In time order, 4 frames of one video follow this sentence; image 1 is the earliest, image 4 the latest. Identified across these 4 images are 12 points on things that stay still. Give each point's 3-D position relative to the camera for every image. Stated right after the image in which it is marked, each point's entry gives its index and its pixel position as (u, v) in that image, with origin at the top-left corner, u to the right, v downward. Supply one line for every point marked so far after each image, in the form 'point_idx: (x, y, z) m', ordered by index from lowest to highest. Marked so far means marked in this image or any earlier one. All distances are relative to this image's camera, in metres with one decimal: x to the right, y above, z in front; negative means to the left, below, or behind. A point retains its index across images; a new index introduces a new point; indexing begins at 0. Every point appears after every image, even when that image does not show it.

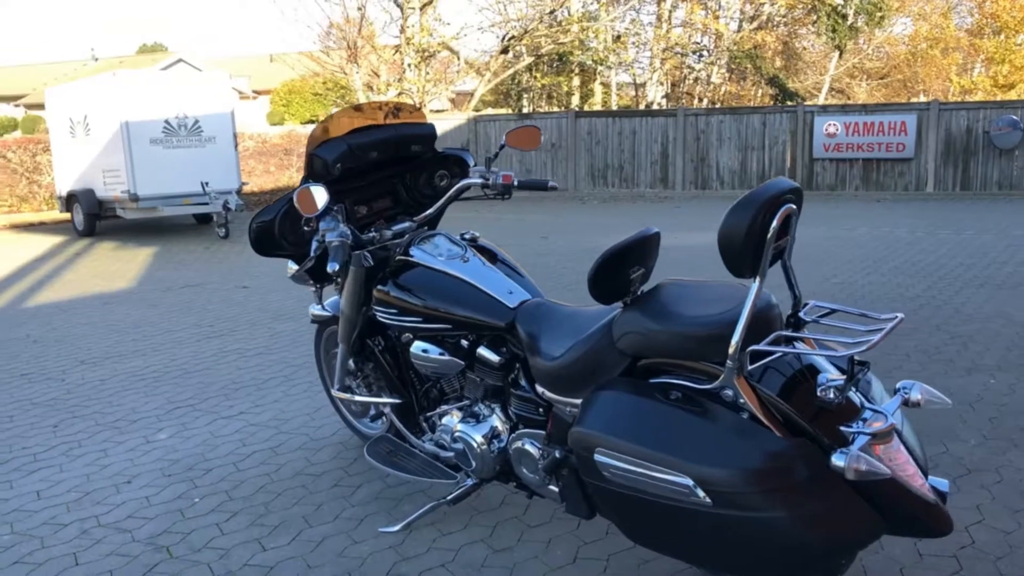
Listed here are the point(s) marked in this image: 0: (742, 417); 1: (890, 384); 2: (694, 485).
0: (+0.7, -0.4, +2.7) m
1: (+2.5, -0.6, +5.7) m
2: (+0.5, -0.6, +2.7) m
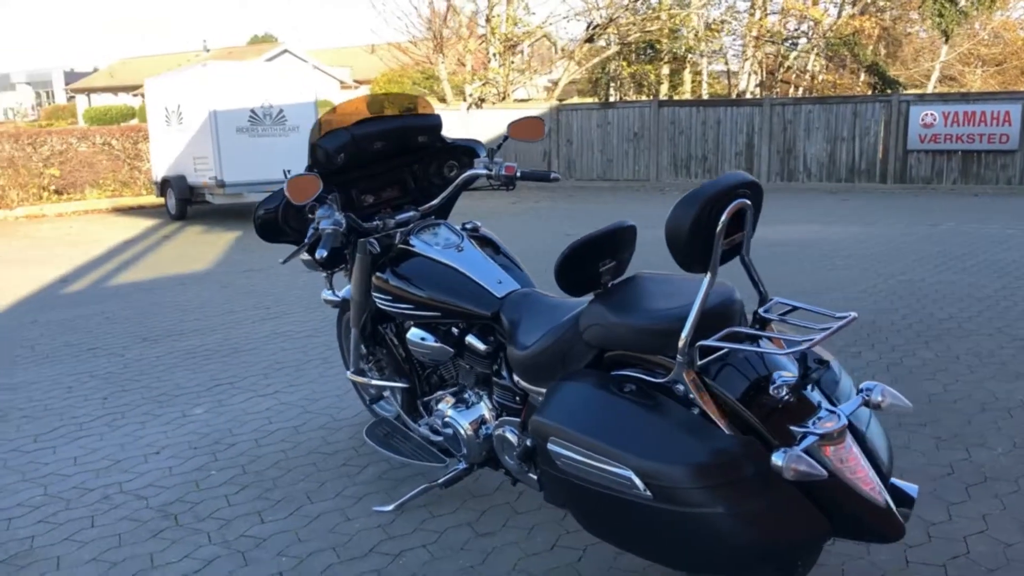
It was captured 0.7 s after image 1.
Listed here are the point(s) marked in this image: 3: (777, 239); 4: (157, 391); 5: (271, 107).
0: (+0.6, -0.4, +2.7) m
1: (+2.6, -0.6, +5.5) m
2: (+0.4, -0.6, +2.7) m
3: (+3.5, +0.6, +11.6) m
4: (-2.3, -0.7, +5.8) m
5: (-3.9, +3.0, +14.4) m
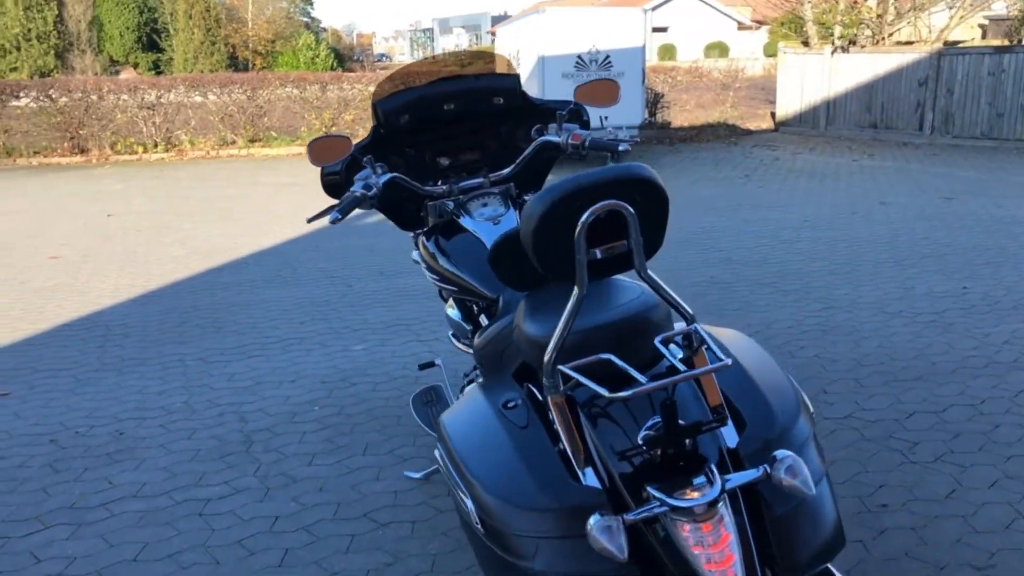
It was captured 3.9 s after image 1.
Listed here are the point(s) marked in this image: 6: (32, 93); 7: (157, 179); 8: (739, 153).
0: (+0.1, -0.4, +2.3) m
1: (+3.1, -0.8, +3.9) m
2: (-0.1, -0.6, +2.4) m
3: (+6.7, +0.6, +9.0) m
4: (-1.2, -0.3, +6.3) m
5: (+1.4, +3.9, +14.4) m
6: (-9.7, +4.0, +17.8) m
7: (-6.1, +1.9, +15.1) m
8: (+4.4, +2.6, +17.0) m
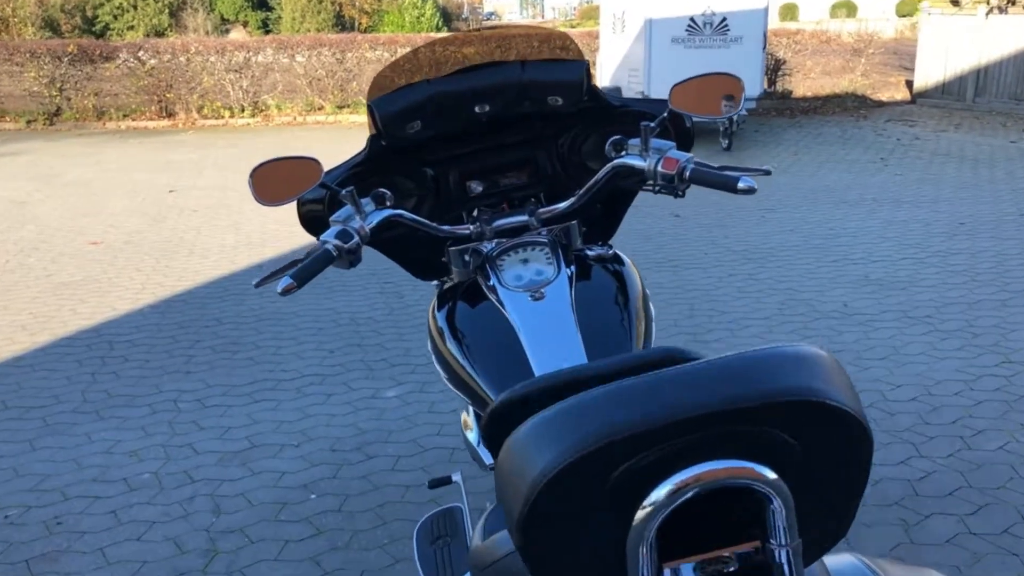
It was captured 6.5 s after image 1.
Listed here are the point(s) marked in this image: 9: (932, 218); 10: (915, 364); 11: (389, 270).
0: (+0.1, -0.8, +1.0) m
1: (+3.2, -1.2, +2.3) m
2: (-0.1, -0.9, +1.1) m
3: (+7.4, +0.3, +6.9) m
4: (-0.8, -0.4, +5.2) m
5: (+2.9, +4.0, +12.7) m
6: (-7.7, +4.6, +17.3) m
7: (-4.5, +2.3, +14.3) m
8: (+6.1, +2.7, +14.9) m
9: (+4.0, +0.7, +8.4) m
10: (+2.2, -0.4, +4.8) m
11: (-1.0, +0.1, +6.9) m
